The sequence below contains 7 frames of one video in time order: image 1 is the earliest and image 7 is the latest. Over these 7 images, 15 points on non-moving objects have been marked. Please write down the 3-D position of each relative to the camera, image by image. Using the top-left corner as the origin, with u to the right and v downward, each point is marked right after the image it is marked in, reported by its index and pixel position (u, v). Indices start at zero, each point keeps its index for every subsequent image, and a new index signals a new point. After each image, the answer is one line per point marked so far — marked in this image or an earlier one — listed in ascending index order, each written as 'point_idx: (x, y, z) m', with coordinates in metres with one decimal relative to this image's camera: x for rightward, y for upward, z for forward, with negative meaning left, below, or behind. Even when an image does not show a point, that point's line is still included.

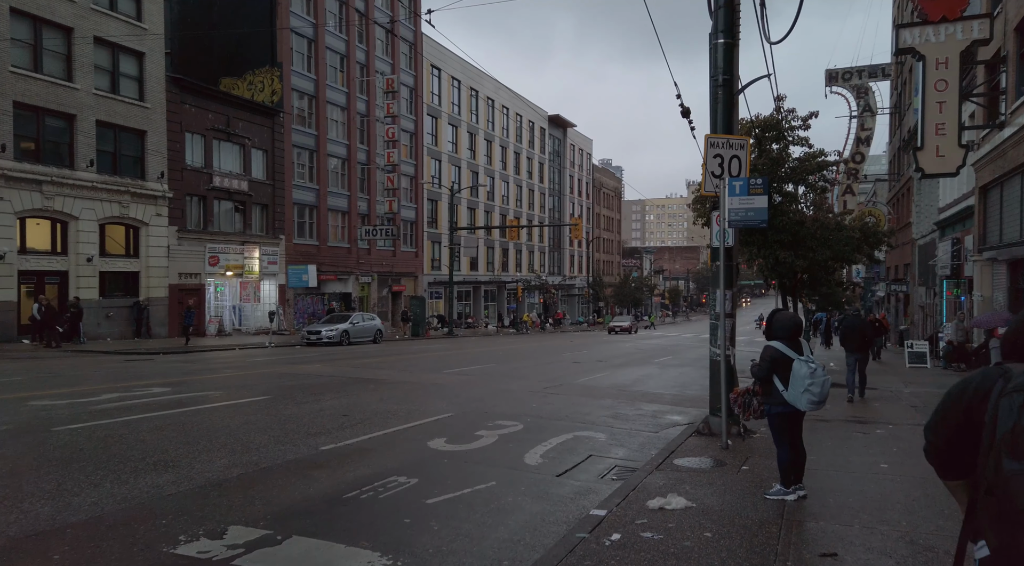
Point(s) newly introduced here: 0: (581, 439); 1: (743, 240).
0: (+0.8, -1.9, +8.7) m
1: (+6.2, +1.1, +19.7) m
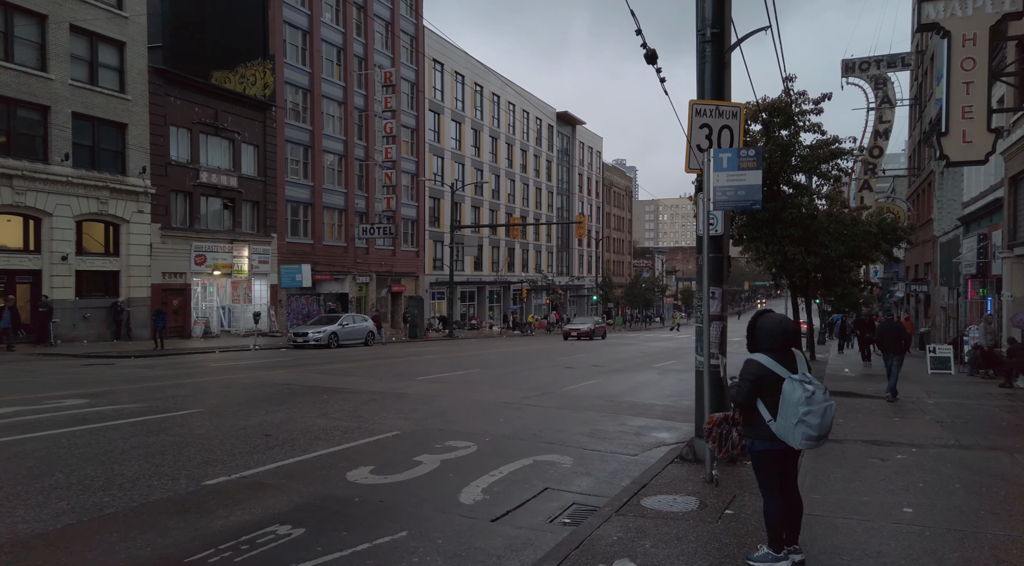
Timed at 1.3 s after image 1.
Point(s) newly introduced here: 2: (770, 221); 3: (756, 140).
0: (+0.3, -1.8, +7.3) m
1: (+5.9, +1.2, +18.2) m
2: (+6.2, +1.5, +17.7) m
3: (+5.8, +3.4, +17.4) m
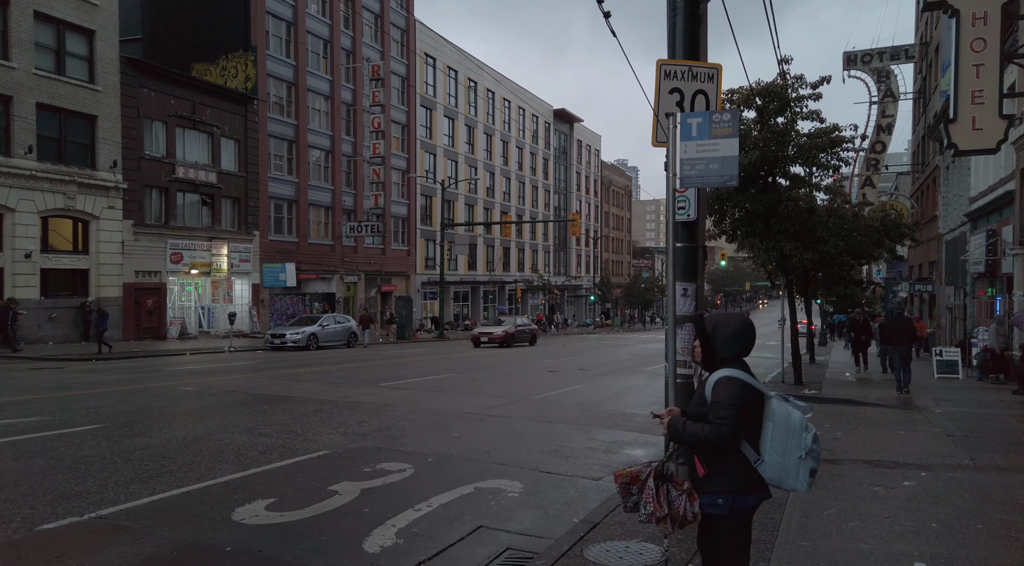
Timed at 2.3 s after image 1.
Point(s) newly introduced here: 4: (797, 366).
0: (-0.3, -1.8, +6.1) m
1: (+5.4, +1.2, +17.1) m
2: (+5.7, +1.6, +16.5) m
3: (+5.3, +3.5, +16.3) m
4: (+6.5, -1.9, +16.7) m
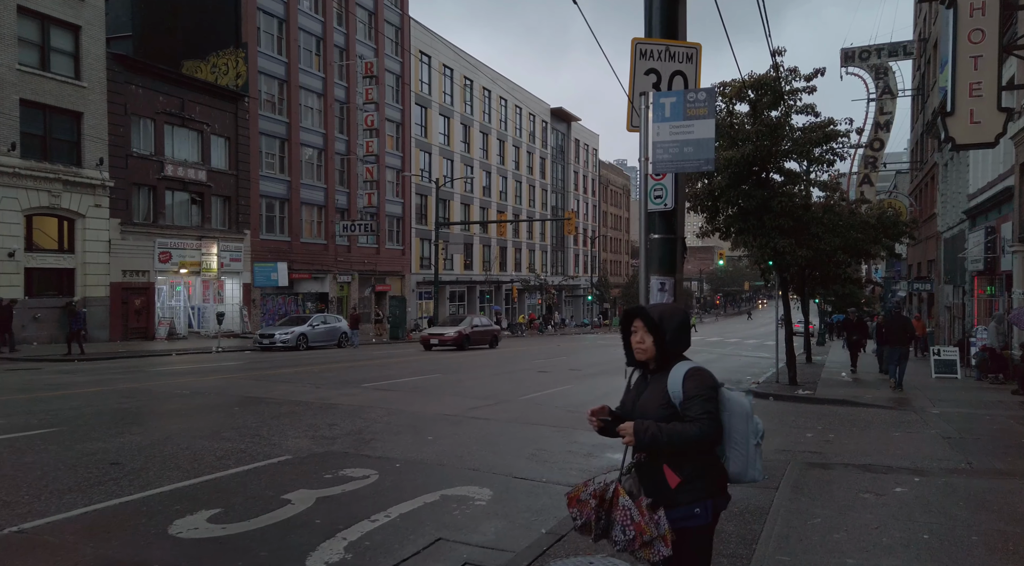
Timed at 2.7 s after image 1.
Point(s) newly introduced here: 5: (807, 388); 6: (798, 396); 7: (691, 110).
0: (-0.5, -1.7, +5.7) m
1: (+5.1, +1.2, +16.7) m
2: (+5.4, +1.6, +16.1) m
3: (+5.0, +3.5, +15.9) m
4: (+6.2, -1.8, +16.3) m
5: (+6.3, -2.3, +15.6) m
6: (+5.6, -2.2, +14.4) m
7: (+1.2, +1.3, +5.3) m
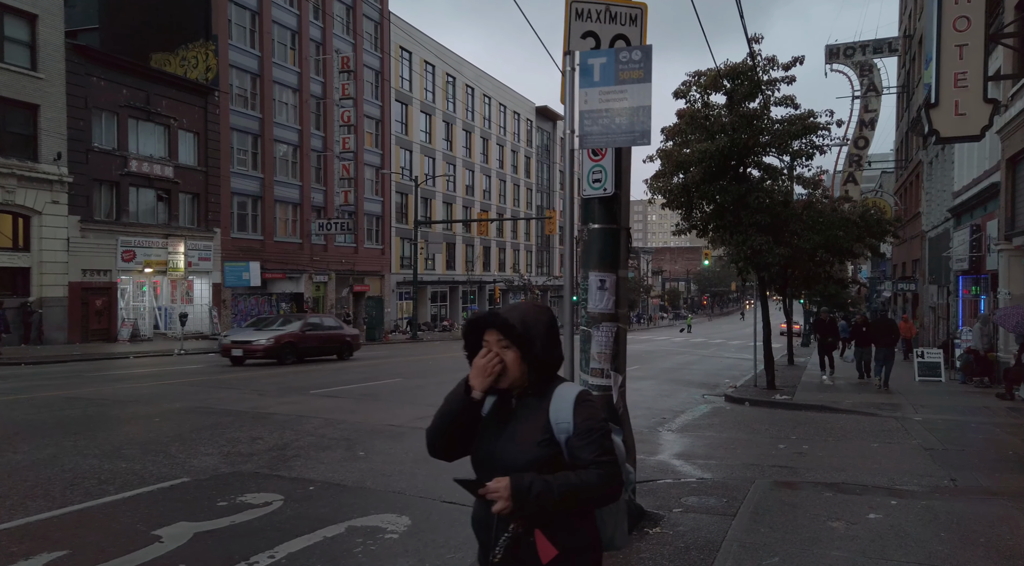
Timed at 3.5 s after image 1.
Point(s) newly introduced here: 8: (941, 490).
0: (-1.1, -1.7, +5.0) m
1: (+4.4, +1.3, +16.0) m
2: (+4.7, +1.6, +15.4) m
3: (+4.3, +3.5, +15.2) m
4: (+5.5, -1.8, +15.6) m
5: (+5.6, -2.2, +14.9) m
6: (+4.9, -2.2, +13.7) m
7: (+0.7, +1.3, +4.6) m
8: (+3.9, -1.9, +6.6) m
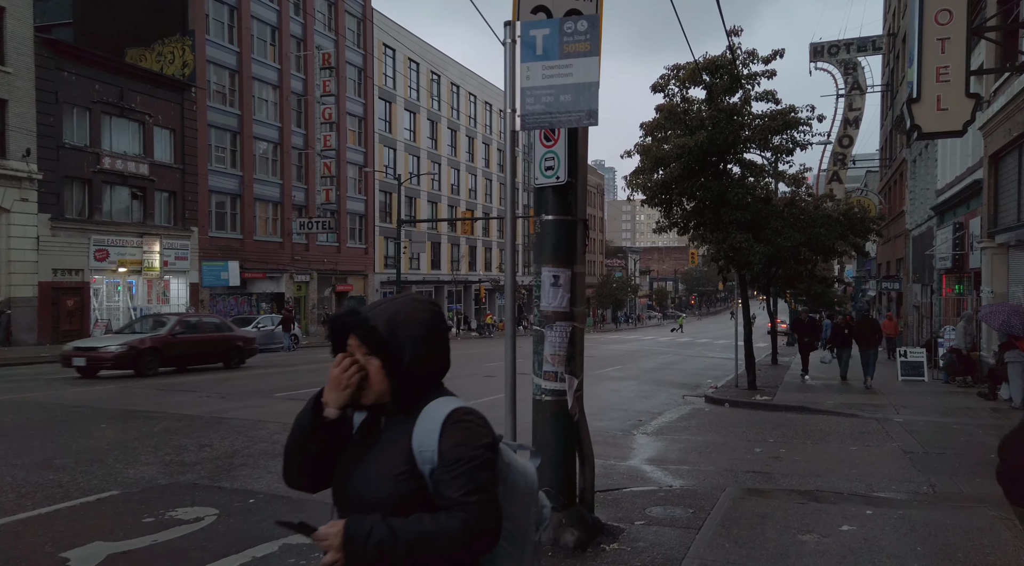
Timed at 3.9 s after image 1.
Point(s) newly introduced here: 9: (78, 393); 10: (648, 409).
0: (-1.4, -1.7, +4.6) m
1: (+3.9, +1.3, +15.7) m
2: (+4.2, +1.7, +15.1) m
3: (+3.8, +3.6, +14.9) m
4: (+5.0, -1.8, +15.4) m
5: (+5.1, -2.2, +14.6) m
6: (+4.5, -2.2, +13.4) m
7: (+0.3, +1.3, +4.2) m
8: (+3.5, -1.9, +6.3) m
9: (-7.0, -1.8, +11.8) m
10: (+2.4, -2.2, +12.9) m
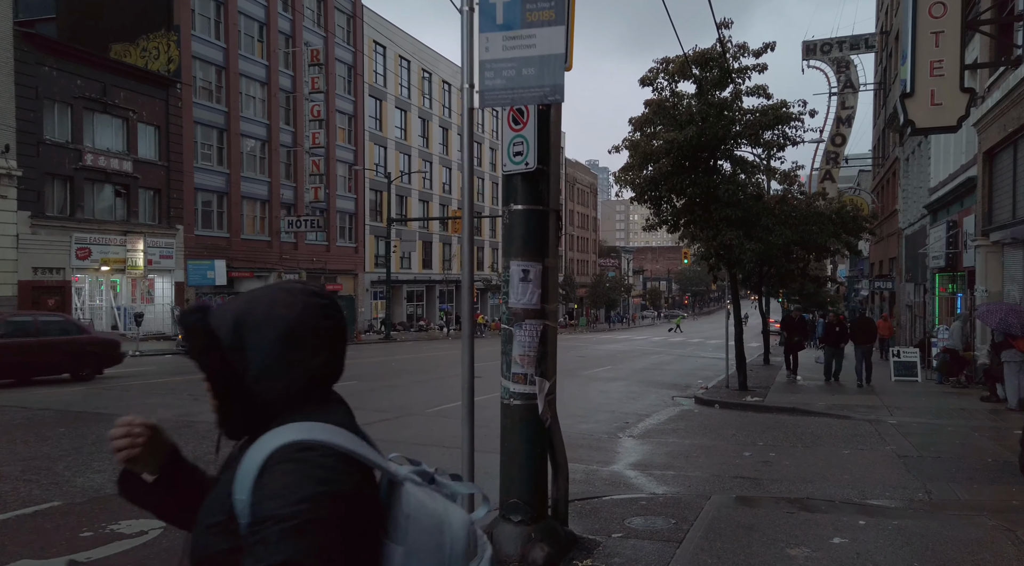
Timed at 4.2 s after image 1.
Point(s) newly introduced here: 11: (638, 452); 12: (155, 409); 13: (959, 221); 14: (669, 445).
0: (-1.6, -1.7, +4.2) m
1: (+3.6, +1.3, +15.4) m
2: (+3.9, +1.7, +14.8) m
3: (+3.5, +3.6, +14.6) m
4: (+4.7, -1.8, +15.1) m
5: (+4.8, -2.2, +14.3) m
6: (+4.2, -2.2, +13.1) m
7: (+0.1, +1.4, +3.9) m
8: (+3.3, -1.8, +6.0) m
9: (-7.3, -1.8, +11.4) m
10: (+2.1, -2.2, +12.6) m
11: (+1.5, -2.0, +8.7) m
12: (-4.9, -1.7, +9.9) m
13: (+11.4, +1.6, +18.6) m
14: (+2.0, -2.0, +9.2) m
